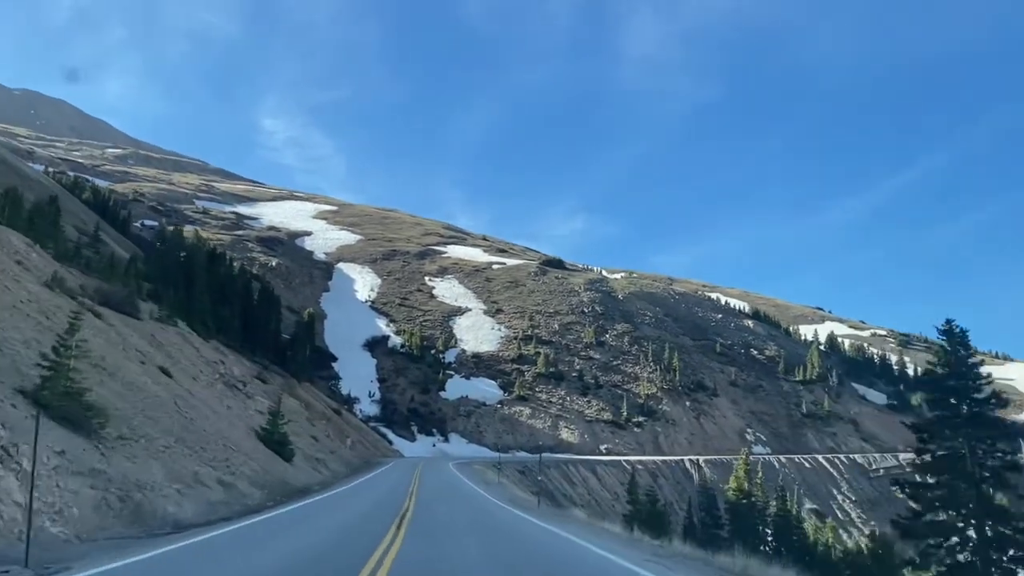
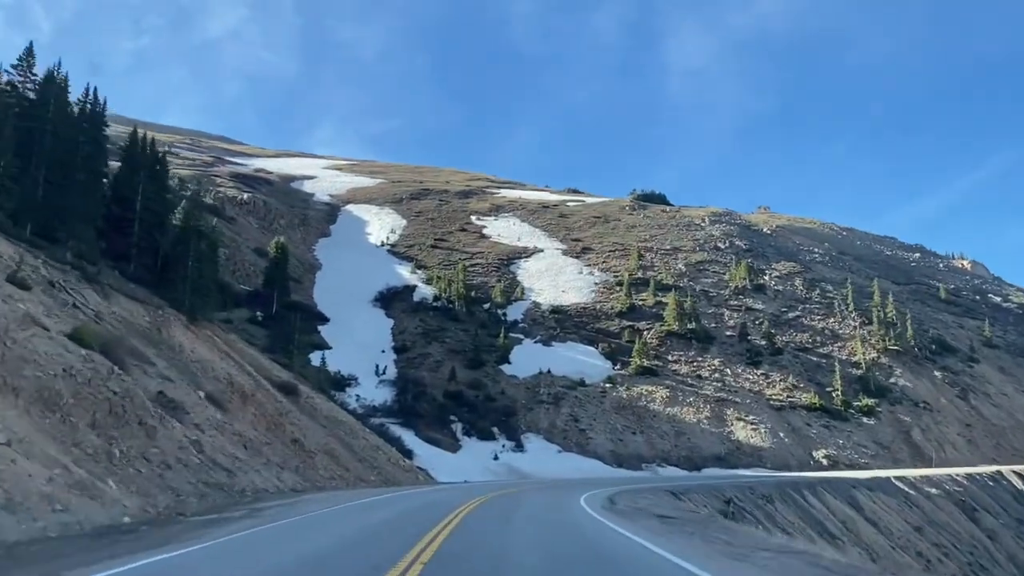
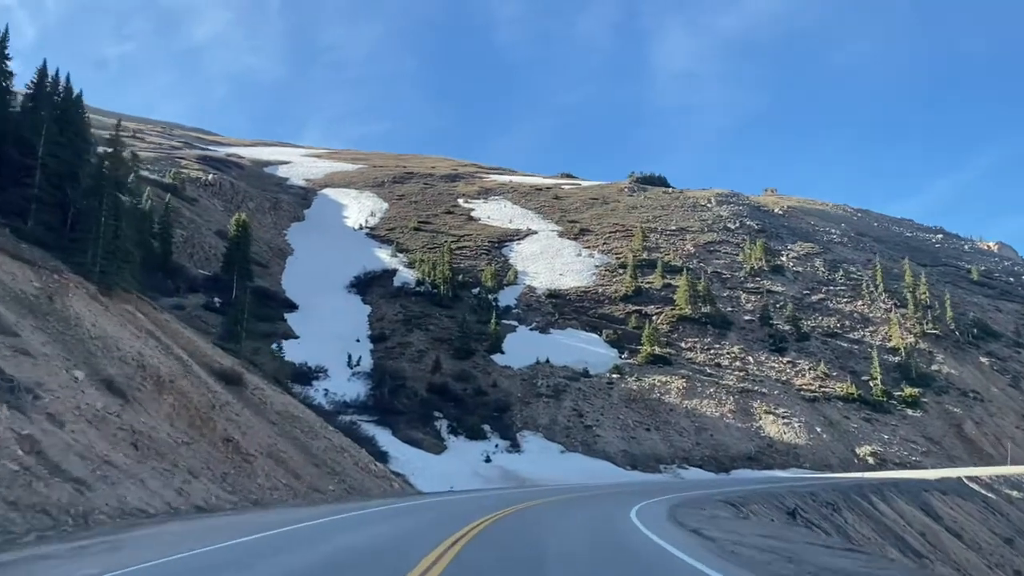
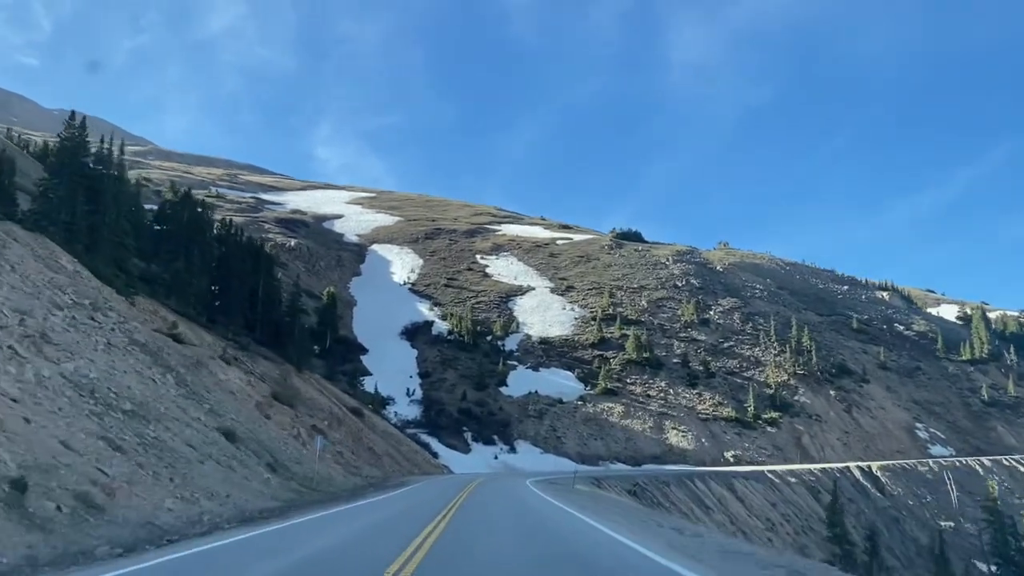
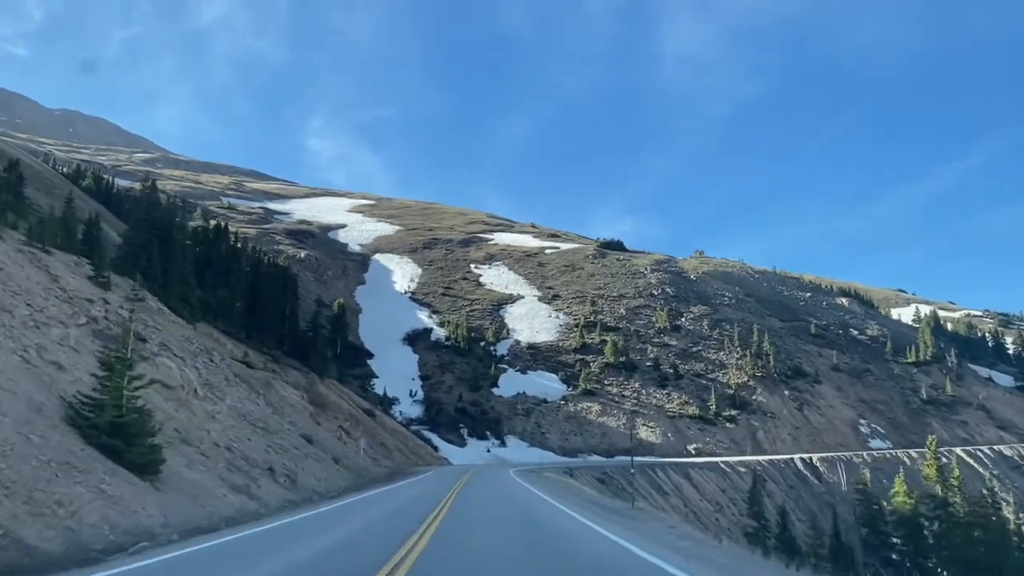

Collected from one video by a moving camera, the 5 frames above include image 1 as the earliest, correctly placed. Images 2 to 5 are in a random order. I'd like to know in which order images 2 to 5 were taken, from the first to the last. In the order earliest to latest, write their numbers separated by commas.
5, 4, 2, 3
